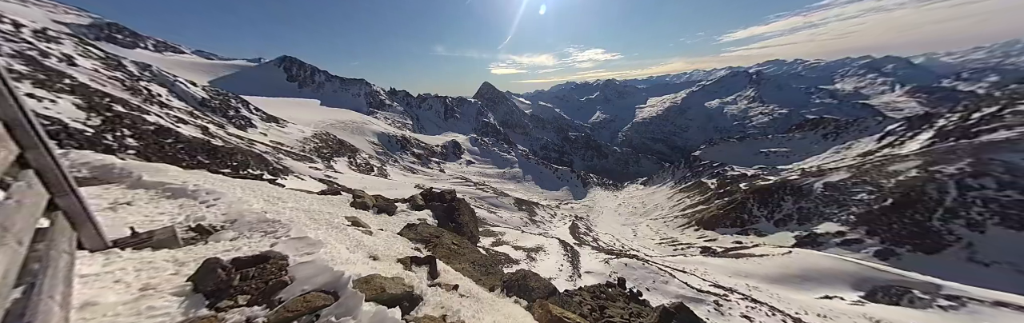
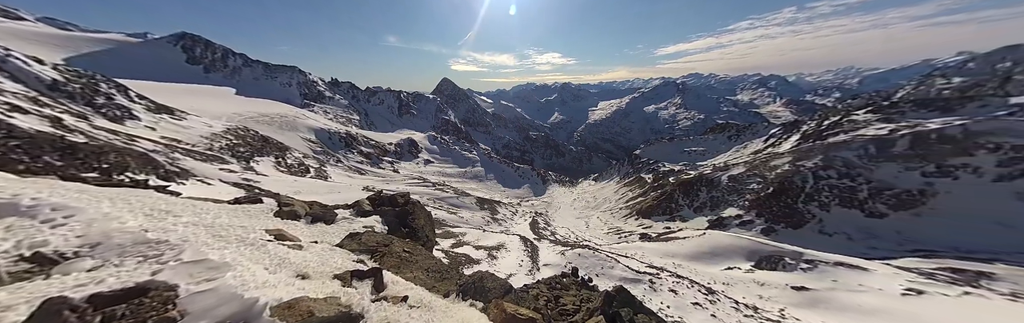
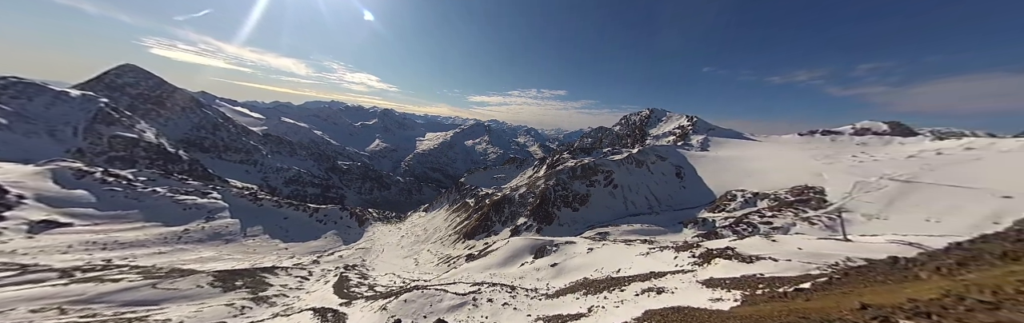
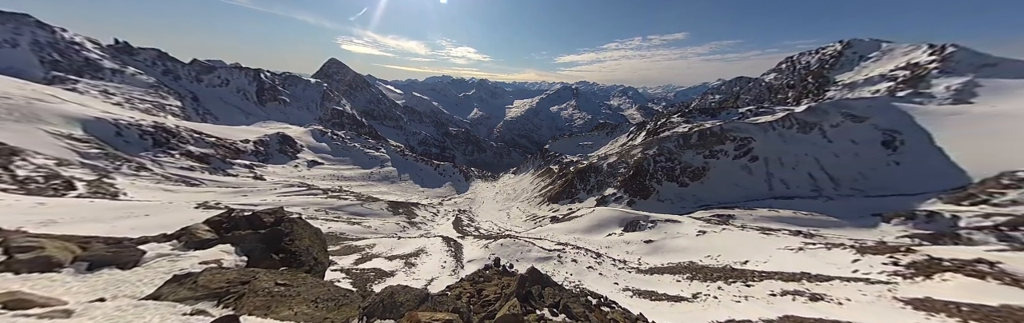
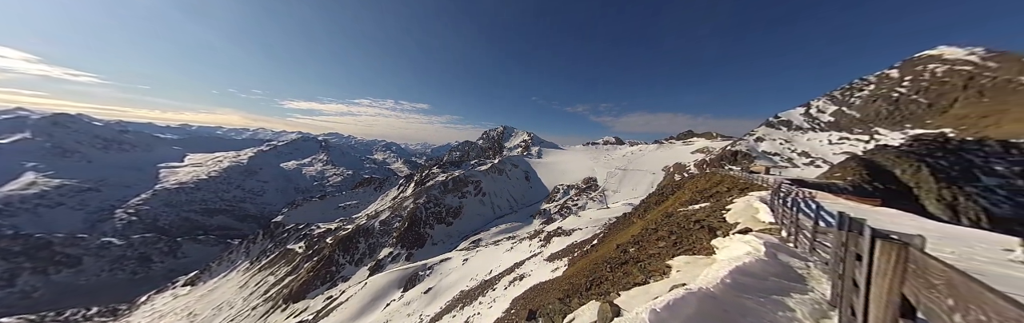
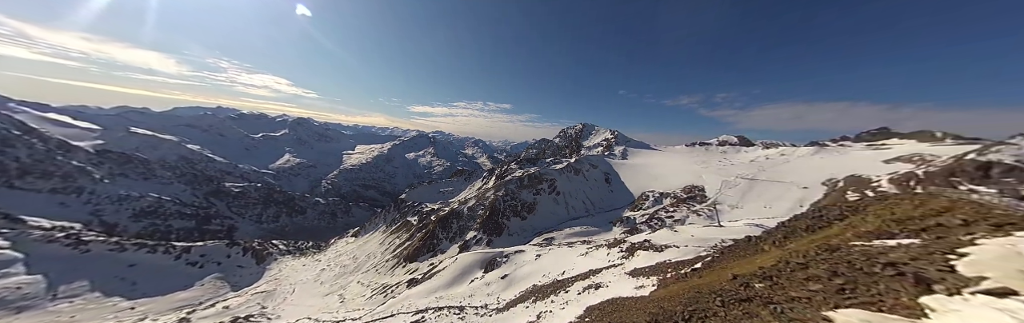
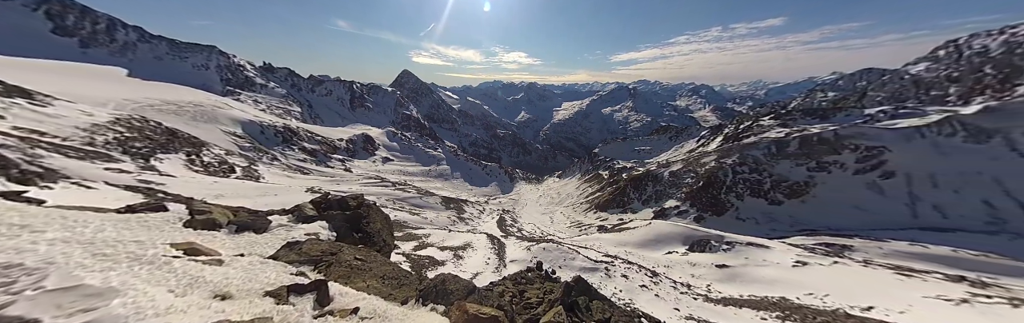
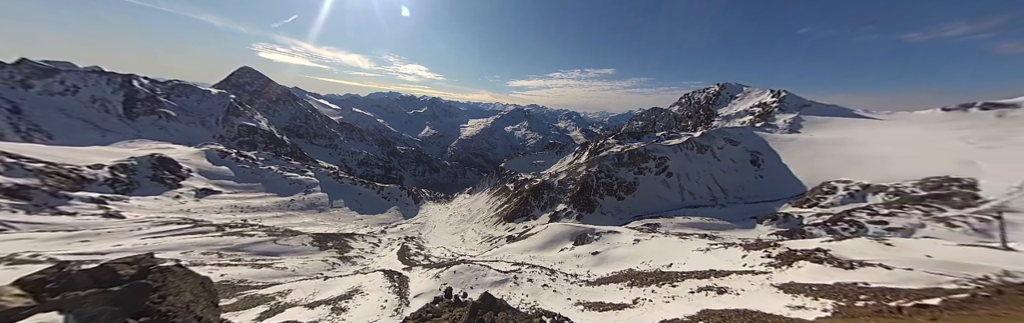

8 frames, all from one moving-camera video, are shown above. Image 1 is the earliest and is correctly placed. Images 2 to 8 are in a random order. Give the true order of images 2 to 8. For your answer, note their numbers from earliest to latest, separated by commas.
2, 7, 4, 8, 3, 6, 5
